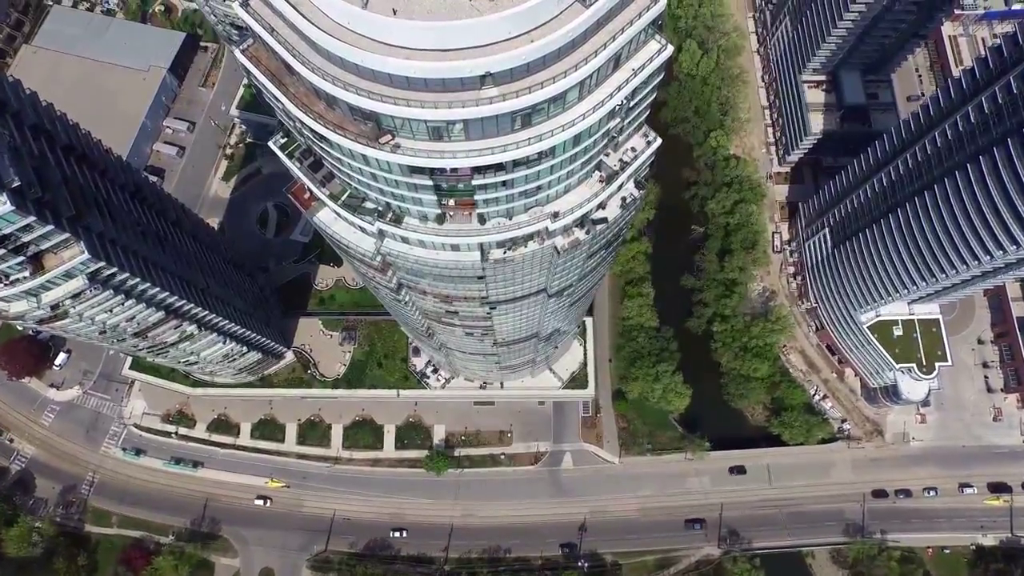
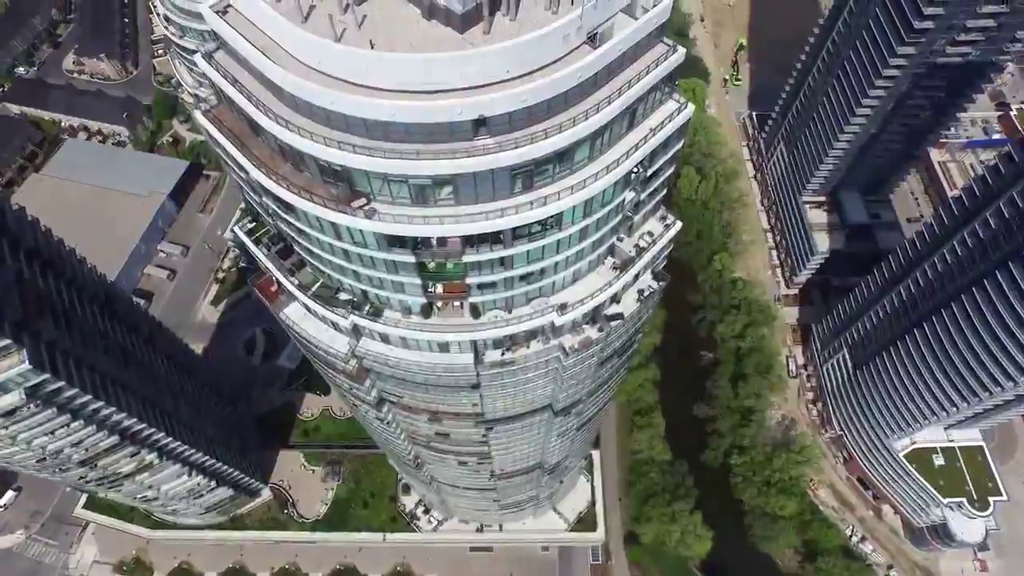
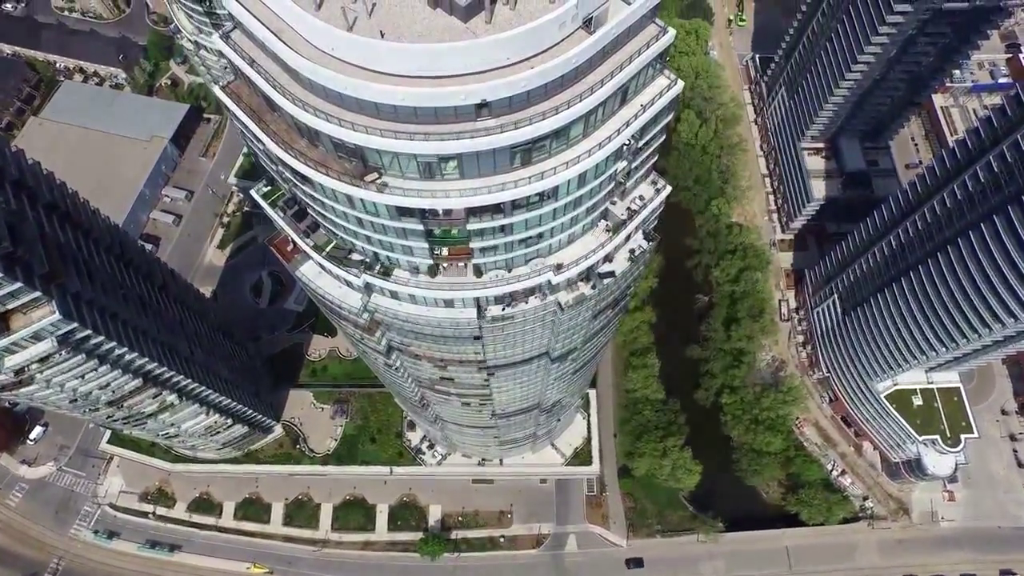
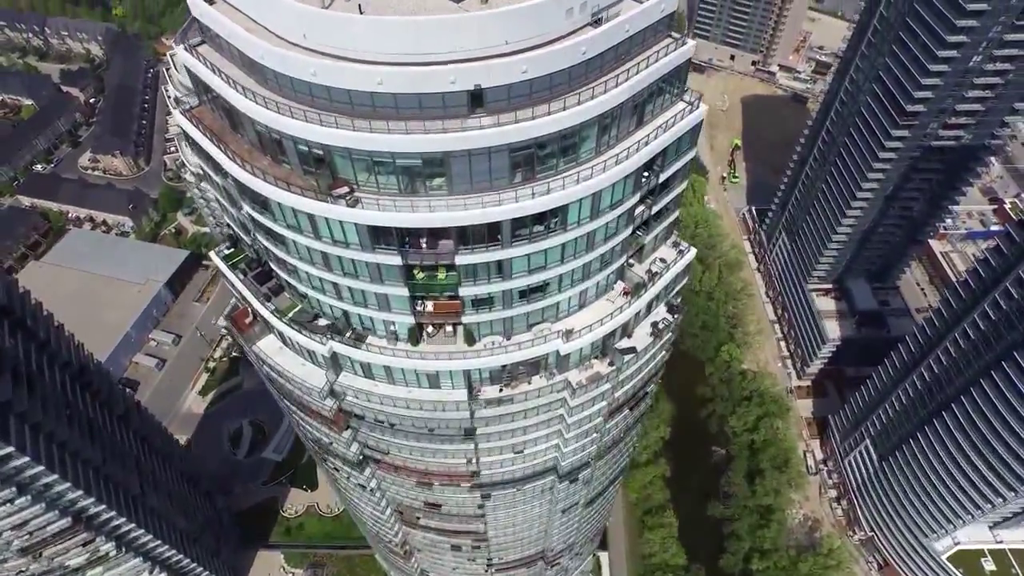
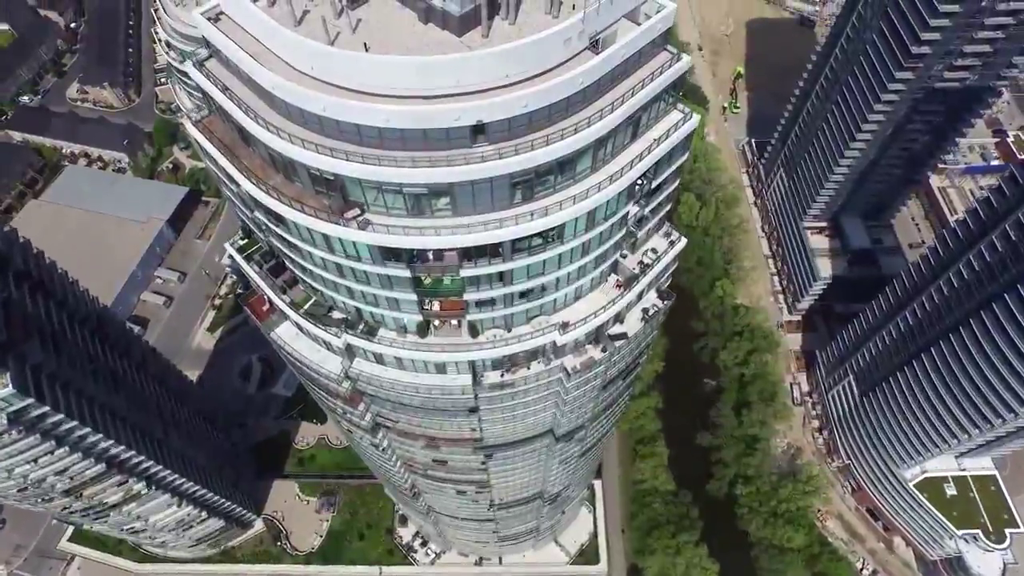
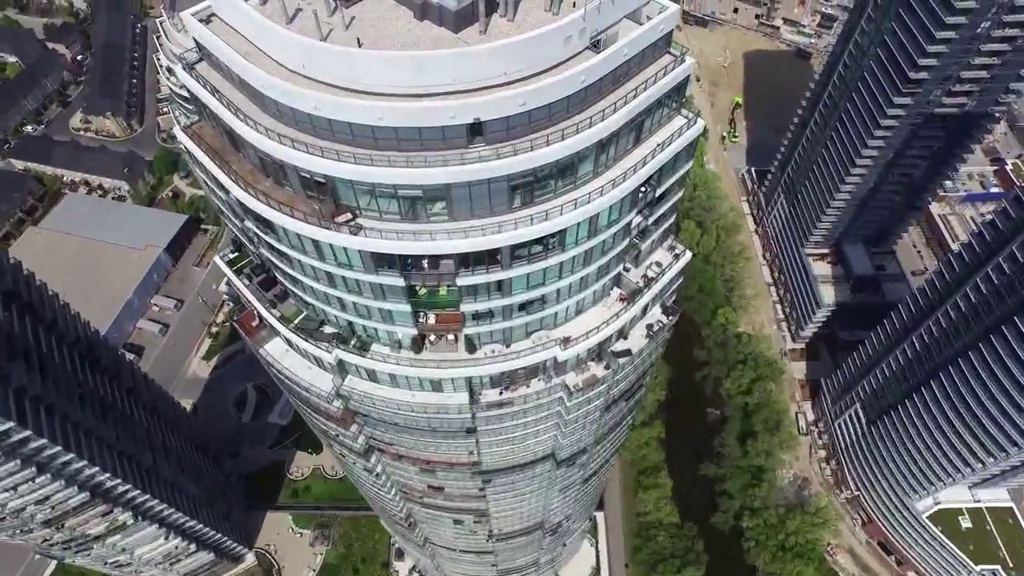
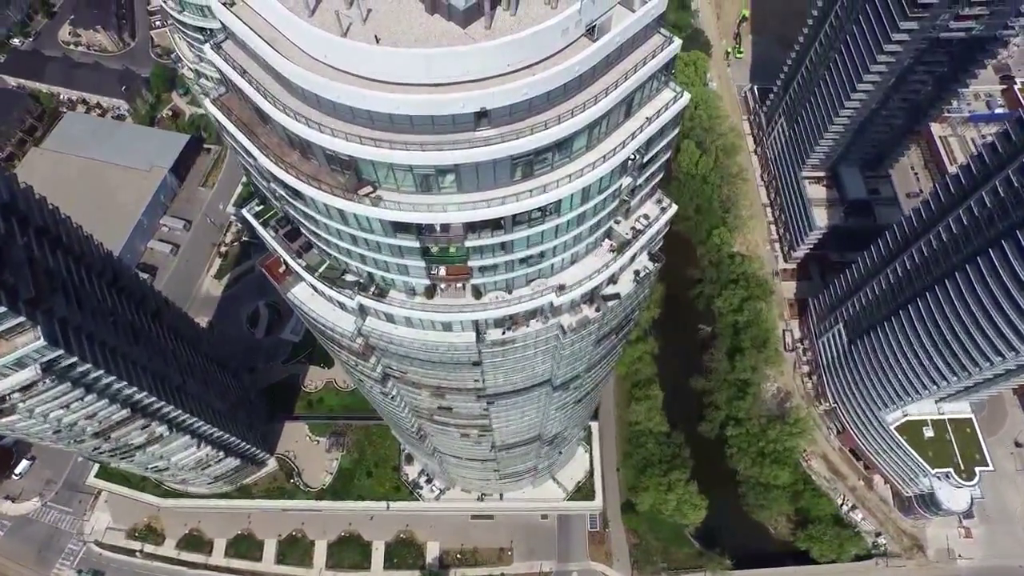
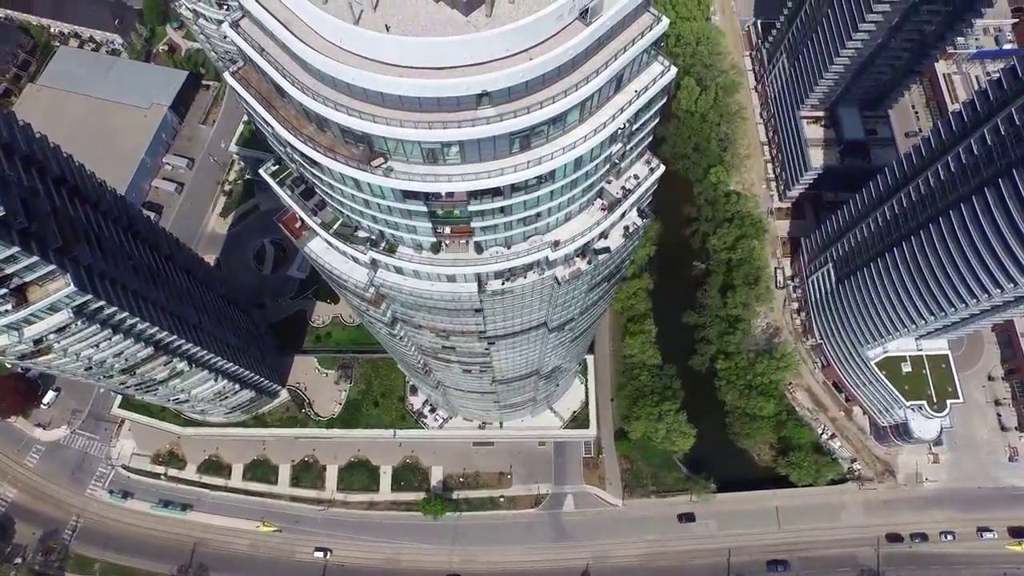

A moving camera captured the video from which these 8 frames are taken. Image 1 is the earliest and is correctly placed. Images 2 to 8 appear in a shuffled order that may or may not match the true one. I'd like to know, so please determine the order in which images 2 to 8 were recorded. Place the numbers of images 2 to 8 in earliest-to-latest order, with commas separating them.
8, 3, 7, 2, 5, 6, 4
